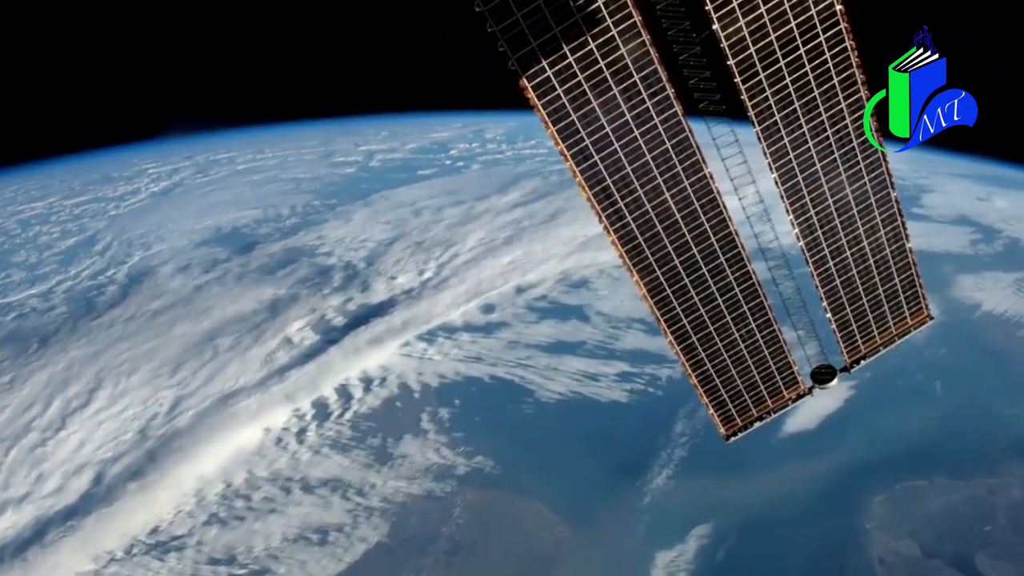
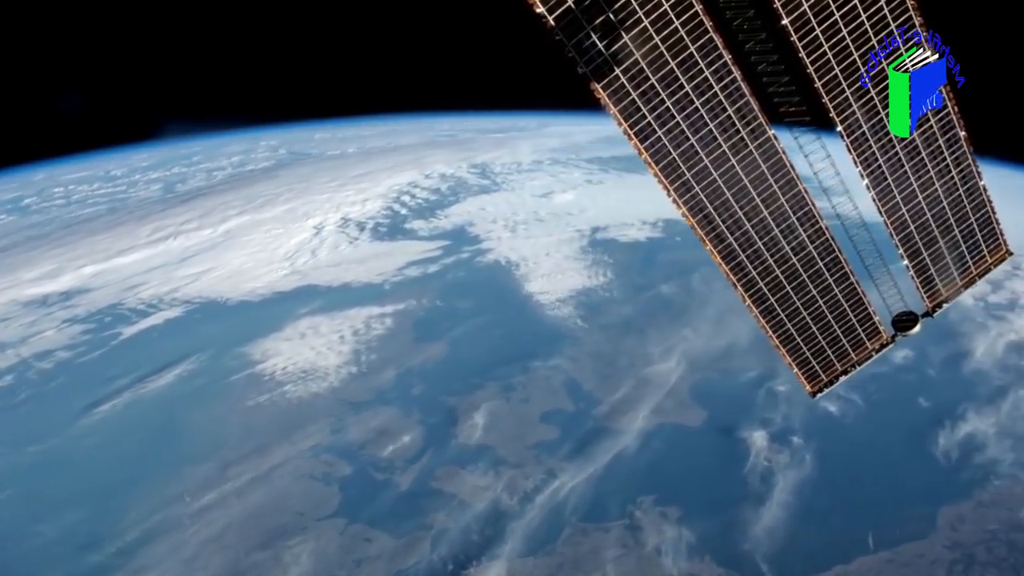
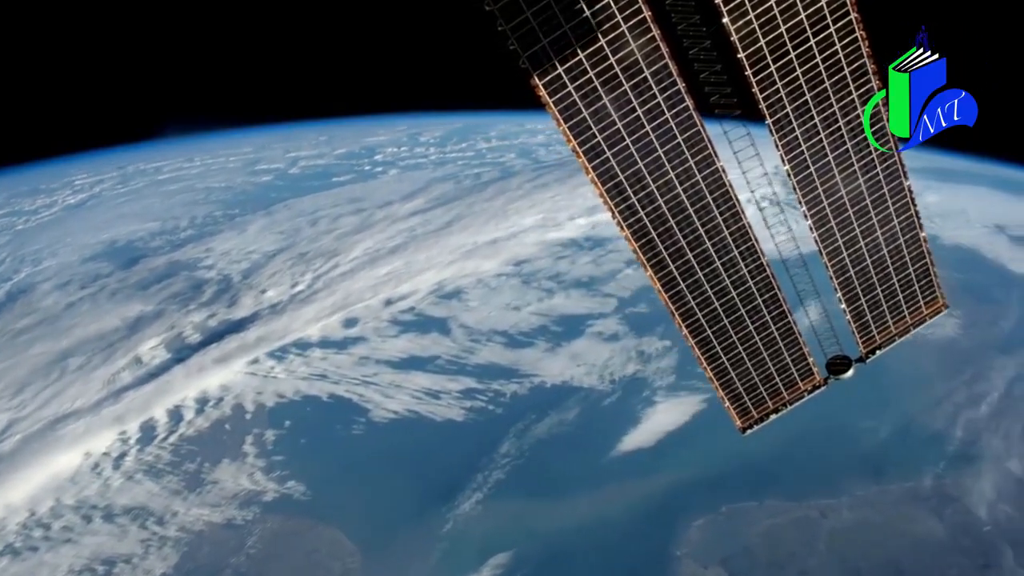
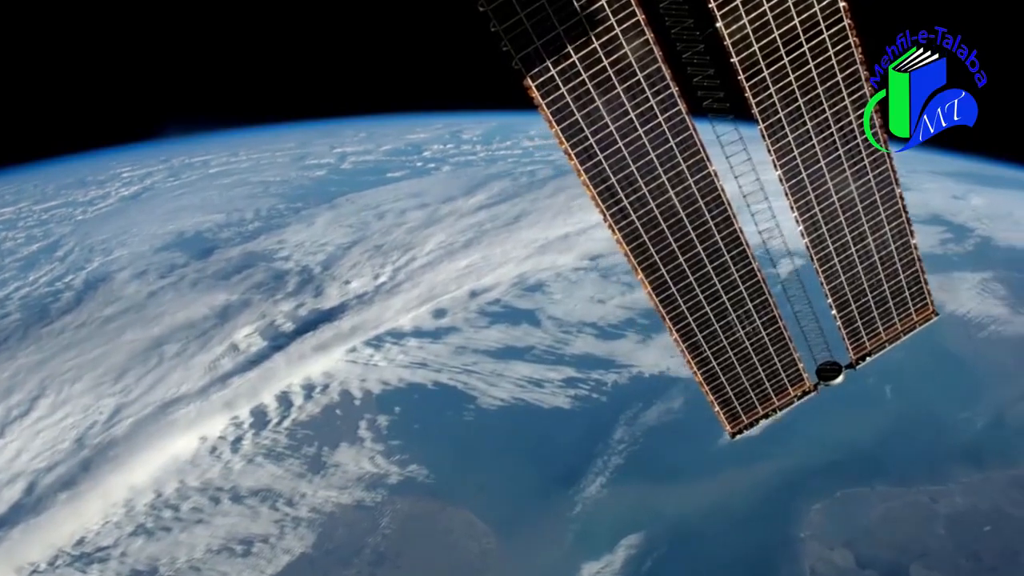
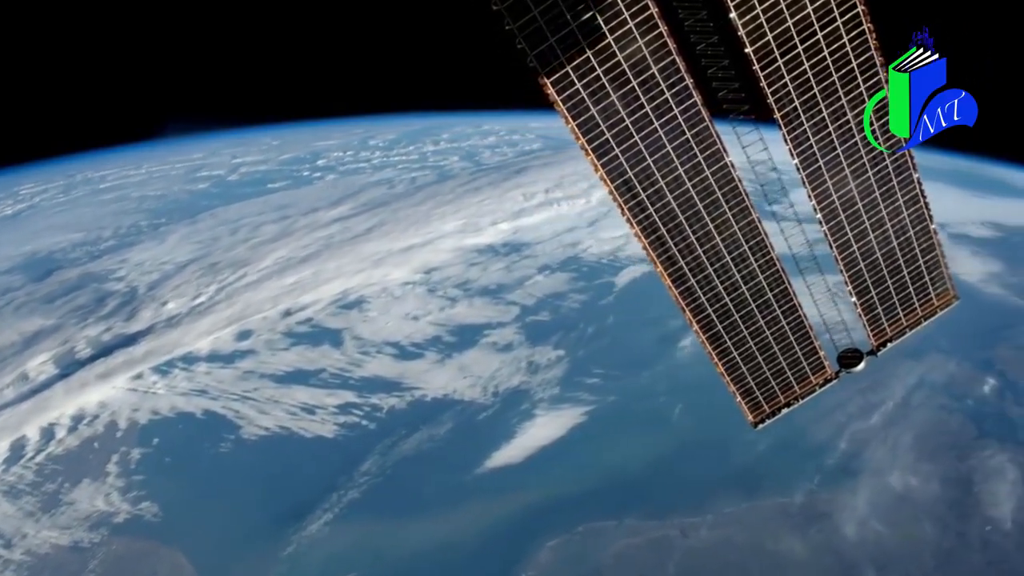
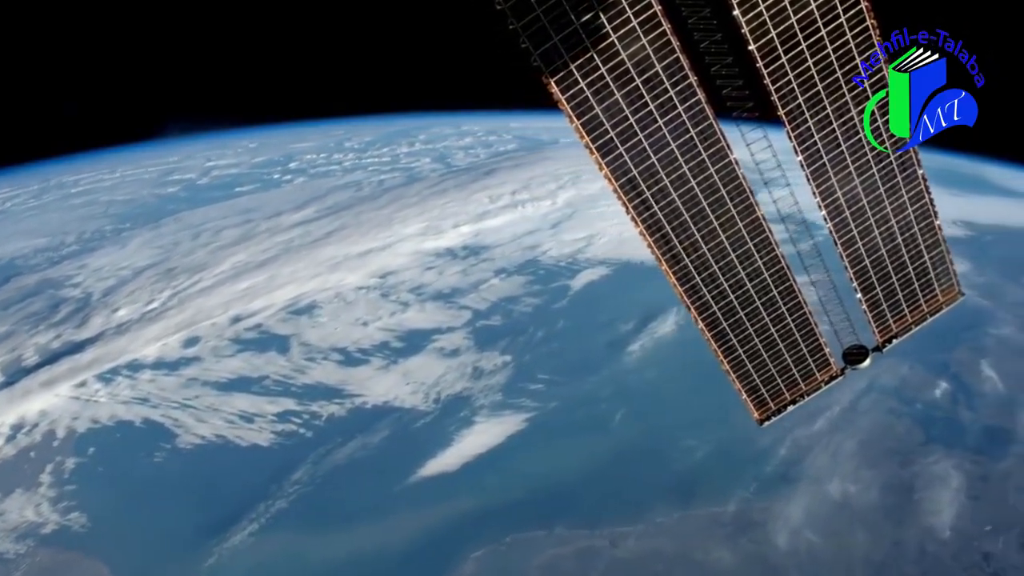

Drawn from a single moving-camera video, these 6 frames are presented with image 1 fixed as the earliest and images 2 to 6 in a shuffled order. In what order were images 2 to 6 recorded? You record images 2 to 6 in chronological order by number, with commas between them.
4, 3, 5, 6, 2
